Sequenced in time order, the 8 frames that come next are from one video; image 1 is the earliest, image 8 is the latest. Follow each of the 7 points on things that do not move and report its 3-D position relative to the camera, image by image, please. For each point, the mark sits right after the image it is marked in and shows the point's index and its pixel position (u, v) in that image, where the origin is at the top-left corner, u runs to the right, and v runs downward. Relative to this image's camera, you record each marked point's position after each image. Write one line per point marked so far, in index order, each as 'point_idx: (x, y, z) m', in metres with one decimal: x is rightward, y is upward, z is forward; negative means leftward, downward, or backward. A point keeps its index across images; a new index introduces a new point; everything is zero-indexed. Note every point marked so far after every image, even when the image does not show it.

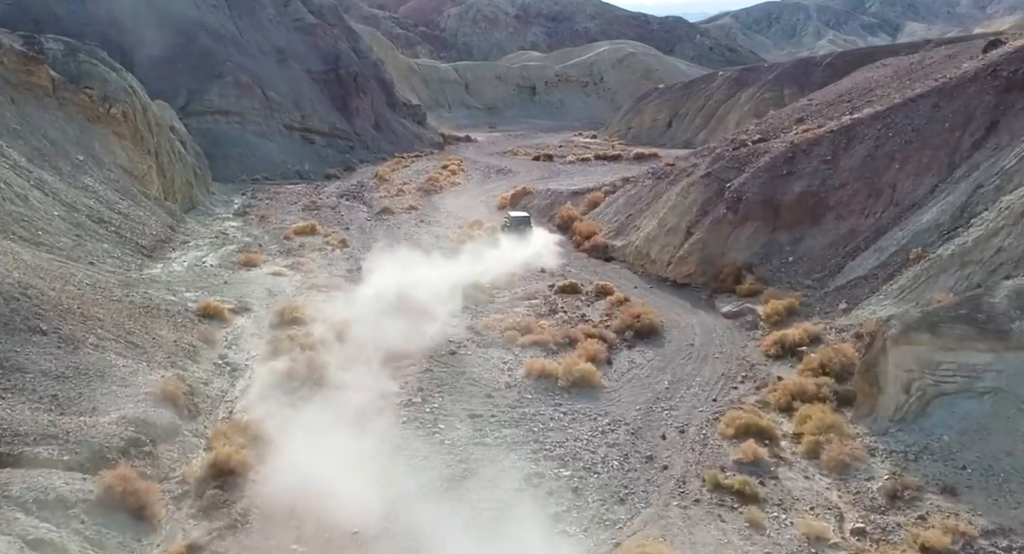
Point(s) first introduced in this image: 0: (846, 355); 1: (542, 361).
0: (+6.7, -1.6, +17.1) m
1: (+0.6, -1.8, +18.0) m
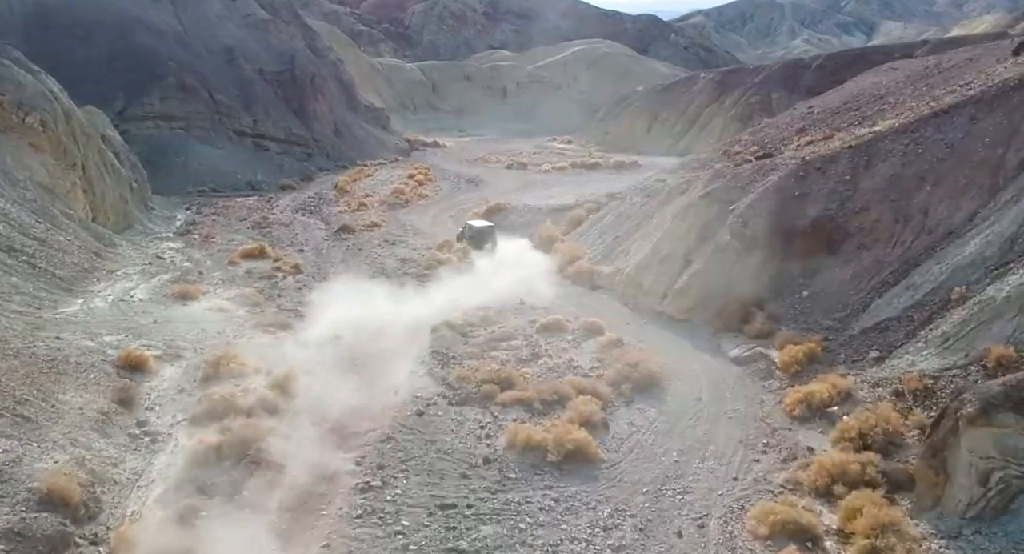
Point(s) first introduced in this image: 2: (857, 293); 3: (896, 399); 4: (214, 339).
0: (+6.3, -2.5, +14.4) m
1: (+0.3, -2.7, +15.1) m
2: (+7.9, -0.4, +19.5) m
3: (+7.1, -2.2, +15.7) m
4: (-7.0, -1.5, +20.1) m
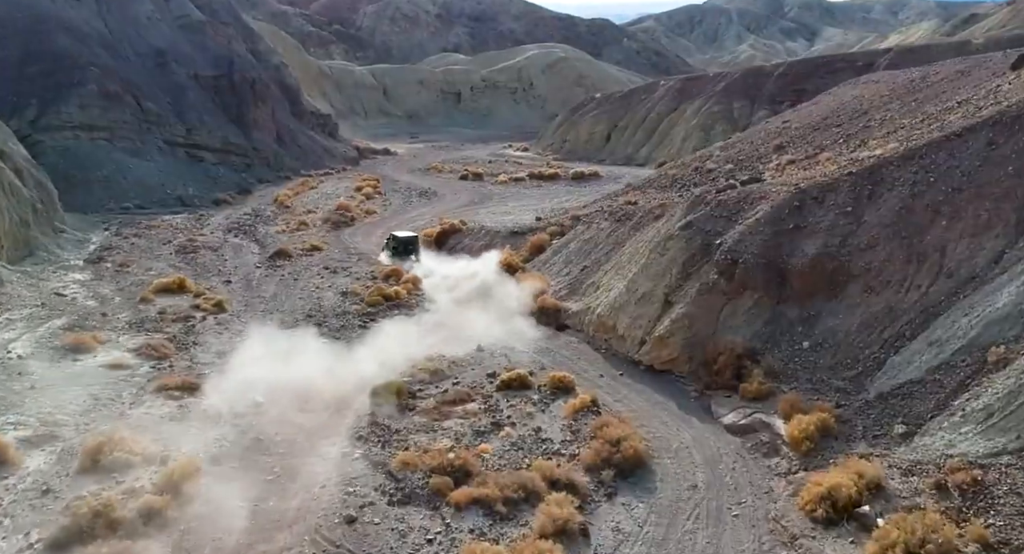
0: (+5.8, -3.5, +11.5) m
1: (-0.4, -3.7, +11.9) m
2: (+7.0, -1.4, +16.7) m
3: (+6.4, -3.3, +12.8) m
4: (-7.9, -2.6, +16.4) m
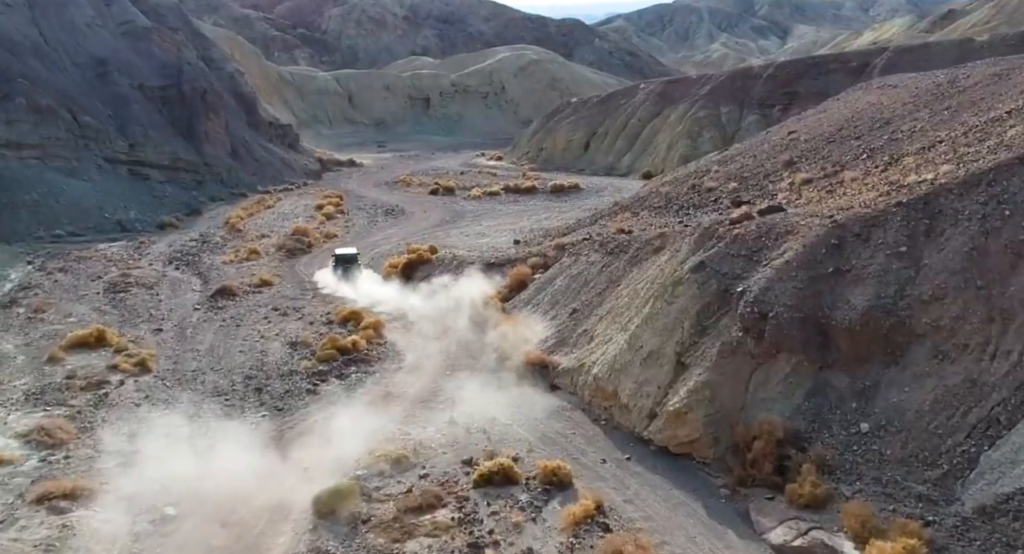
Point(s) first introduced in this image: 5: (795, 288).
0: (+5.6, -4.5, +8.0) m
1: (-0.5, -4.8, +8.2) m
2: (+6.7, -2.4, +13.2) m
3: (+6.2, -4.3, +9.3) m
4: (-8.1, -3.9, +12.5) m
5: (+5.2, -0.2, +15.9) m
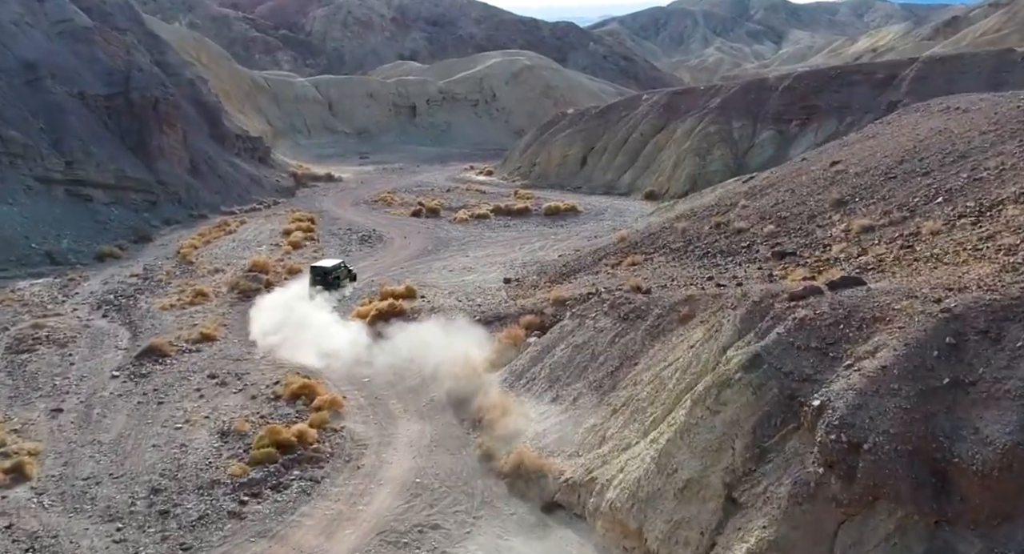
0: (+5.6, -6.0, +3.3) m
1: (-0.6, -6.3, +3.4) m
2: (+6.6, -3.9, +8.5) m
3: (+6.2, -5.8, +4.7) m
4: (-8.3, -5.3, +7.7) m
5: (+5.1, -1.7, +11.2) m
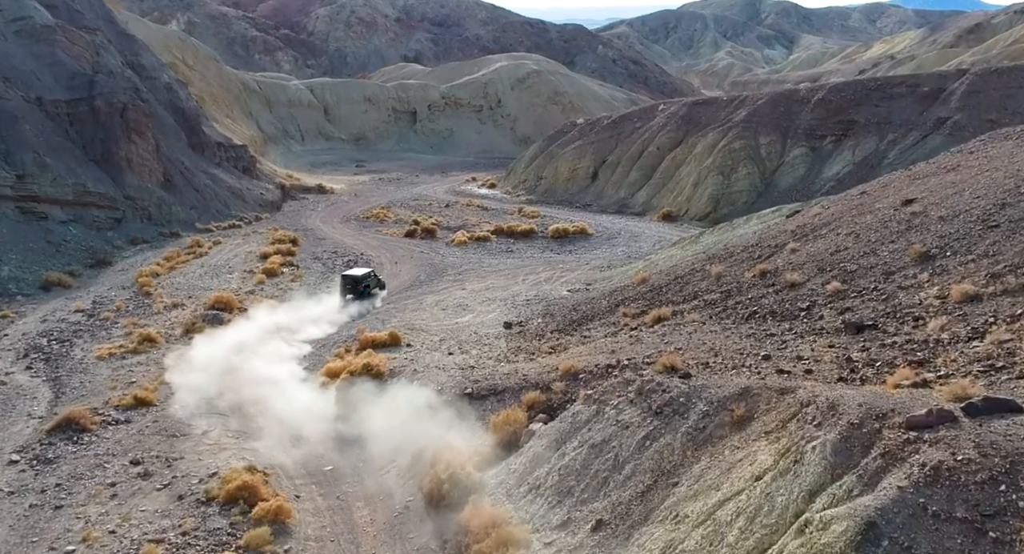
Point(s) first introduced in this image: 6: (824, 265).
0: (+5.4, -7.4, -1.1) m
1: (-0.7, -7.6, -0.9) m
2: (+6.4, -5.3, +4.1) m
3: (+6.0, -7.2, +0.2) m
4: (-8.4, -6.6, +3.4) m
5: (+5.0, -3.1, +6.8) m
6: (+7.0, +0.4, +19.1) m
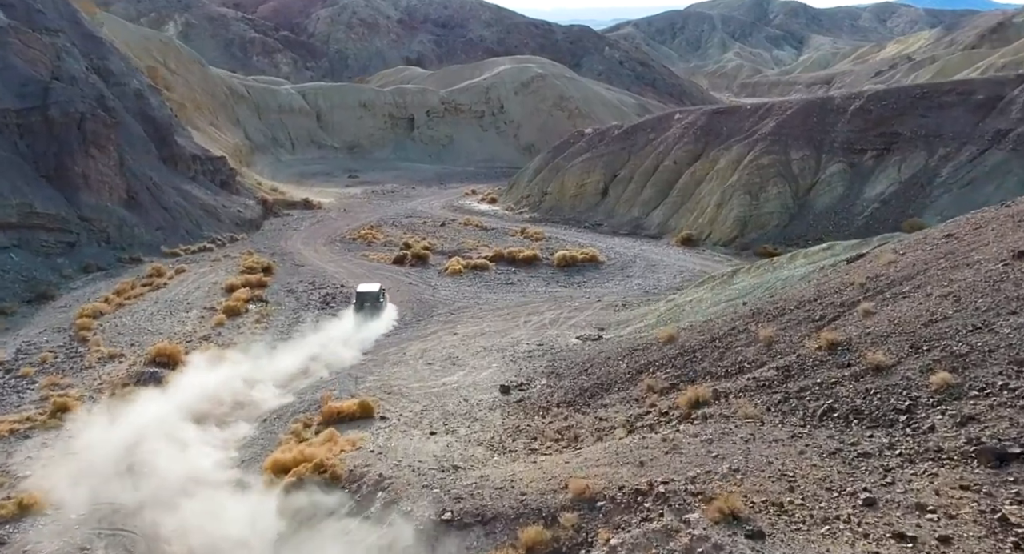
0: (+5.2, -8.7, -5.7) m
1: (-0.9, -9.0, -5.6) m
2: (+6.3, -6.7, -0.5) m
3: (+5.8, -8.5, -4.4) m
4: (-8.6, -7.9, -1.2) m
5: (+4.9, -4.5, +2.2) m
6: (+7.0, -1.0, +14.4) m
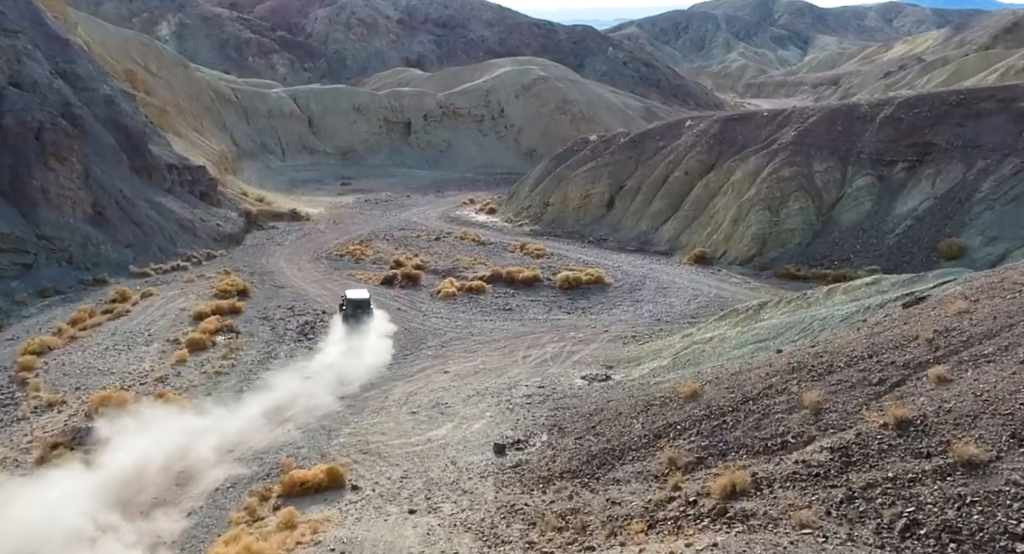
0: (+5.0, -9.7, -8.9) m
1: (-1.1, -9.9, -8.7) m
2: (+6.1, -7.6, -3.7) m
3: (+5.6, -9.5, -7.5) m
4: (-8.7, -8.8, -4.3) m
5: (+4.7, -5.4, -0.9) m
6: (+6.8, -1.9, +11.3) m
